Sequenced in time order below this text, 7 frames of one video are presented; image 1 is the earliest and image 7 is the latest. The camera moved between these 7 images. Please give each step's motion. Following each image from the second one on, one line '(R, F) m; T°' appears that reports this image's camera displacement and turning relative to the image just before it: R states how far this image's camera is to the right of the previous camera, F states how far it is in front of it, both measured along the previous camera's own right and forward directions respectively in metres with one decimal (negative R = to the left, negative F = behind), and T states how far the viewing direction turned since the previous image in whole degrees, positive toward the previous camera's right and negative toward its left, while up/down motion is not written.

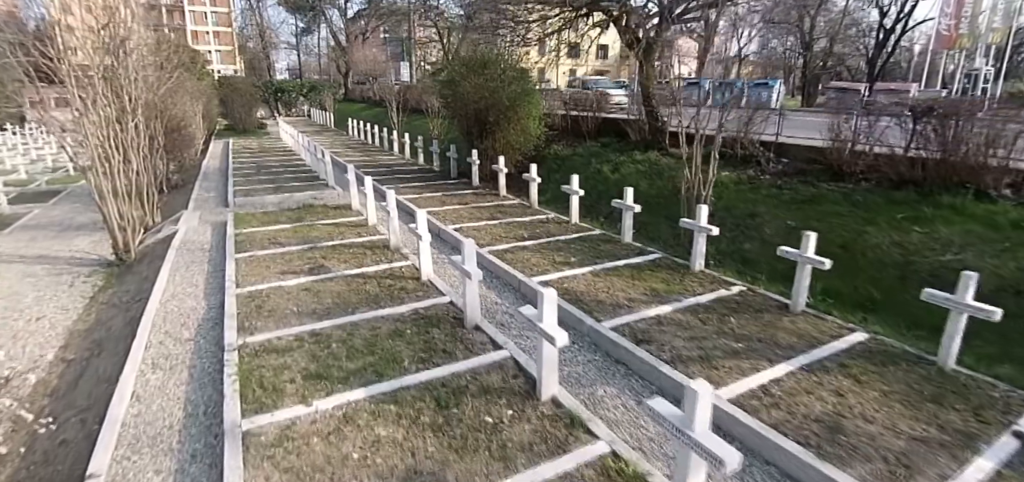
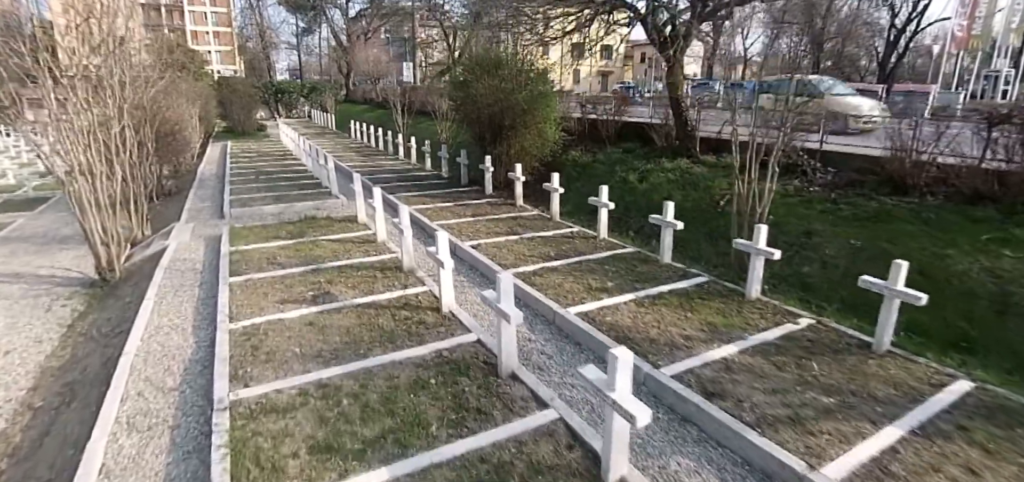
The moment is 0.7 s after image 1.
(-0.4, +0.8) m; 0°
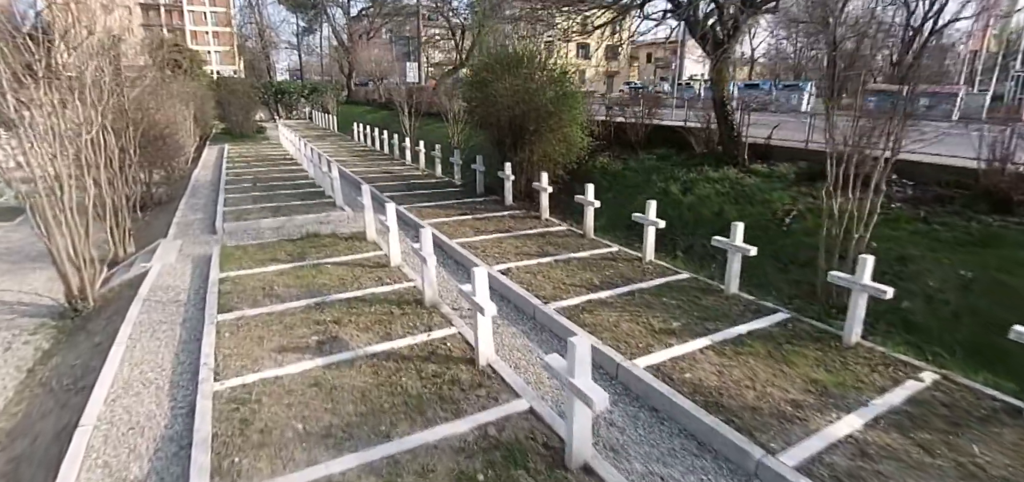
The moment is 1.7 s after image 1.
(-0.5, +1.0) m; 0°
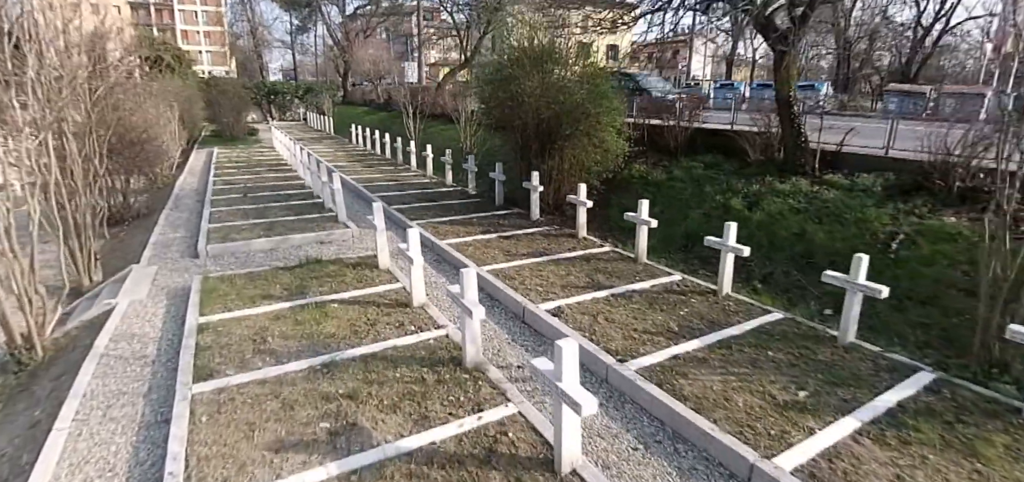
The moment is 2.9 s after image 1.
(-0.6, +1.2) m; +1°
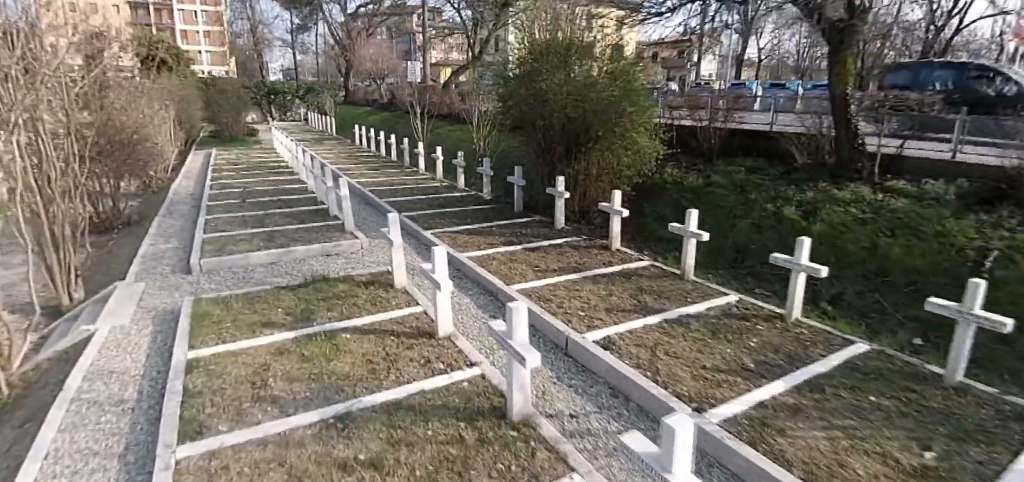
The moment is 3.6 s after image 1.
(-0.4, +0.7) m; 0°
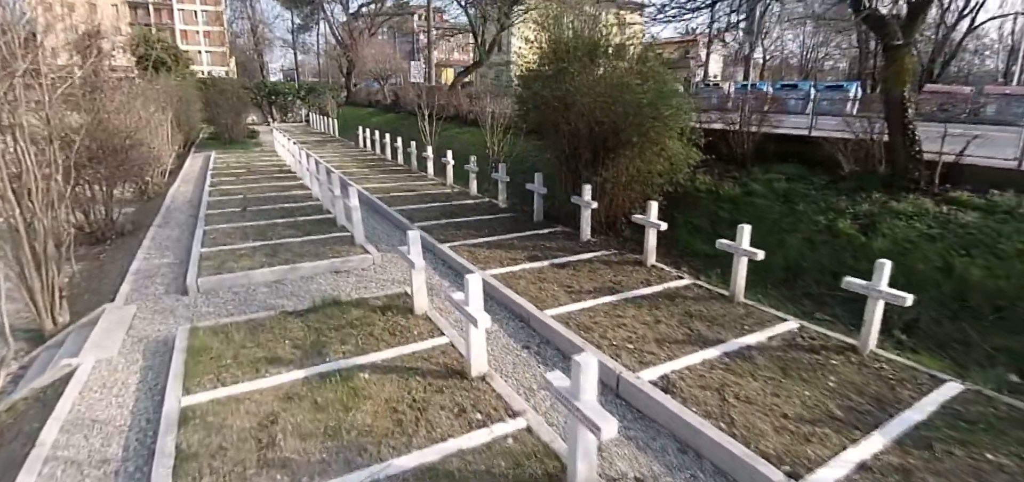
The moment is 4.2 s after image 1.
(-0.3, +0.6) m; 0°
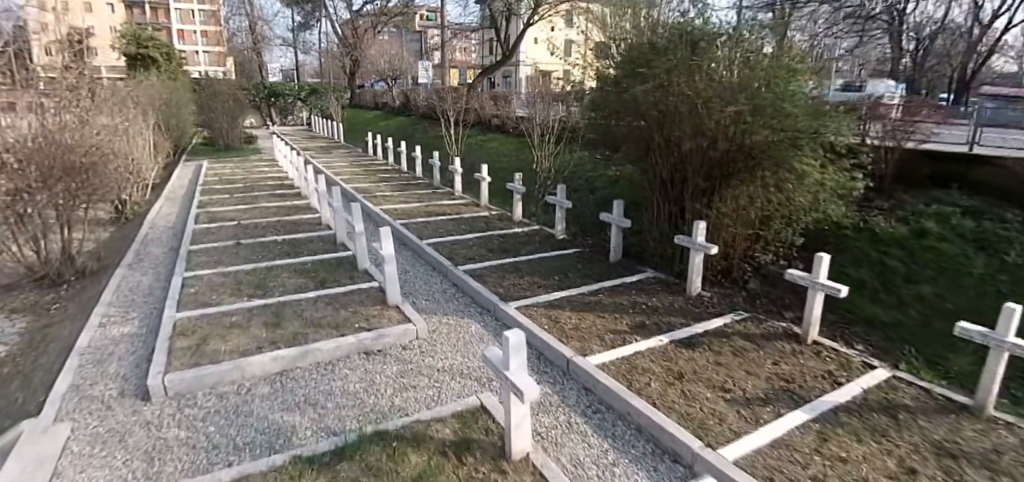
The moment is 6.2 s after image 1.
(-0.9, +1.9) m; 0°
